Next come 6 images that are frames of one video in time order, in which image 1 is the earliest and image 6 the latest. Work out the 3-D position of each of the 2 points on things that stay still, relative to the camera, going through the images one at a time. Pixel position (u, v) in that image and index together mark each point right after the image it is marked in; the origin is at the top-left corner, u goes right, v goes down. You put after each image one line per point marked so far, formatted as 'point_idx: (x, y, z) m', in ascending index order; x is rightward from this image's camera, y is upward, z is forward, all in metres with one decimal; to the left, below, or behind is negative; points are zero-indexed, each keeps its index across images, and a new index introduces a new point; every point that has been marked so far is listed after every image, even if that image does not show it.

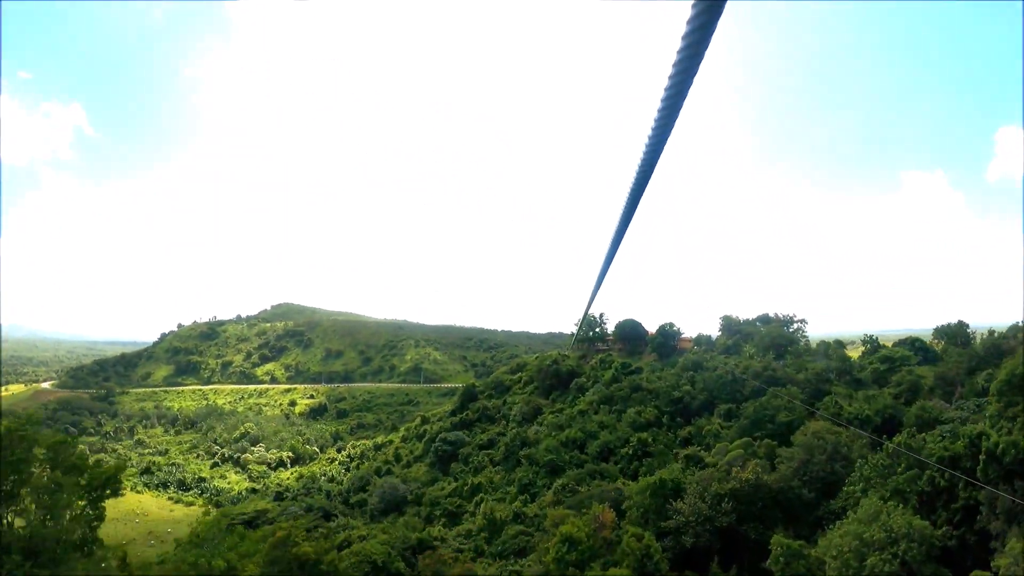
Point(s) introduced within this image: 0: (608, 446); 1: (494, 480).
0: (+2.9, -4.7, +17.1) m
1: (-0.5, -5.8, +17.6) m
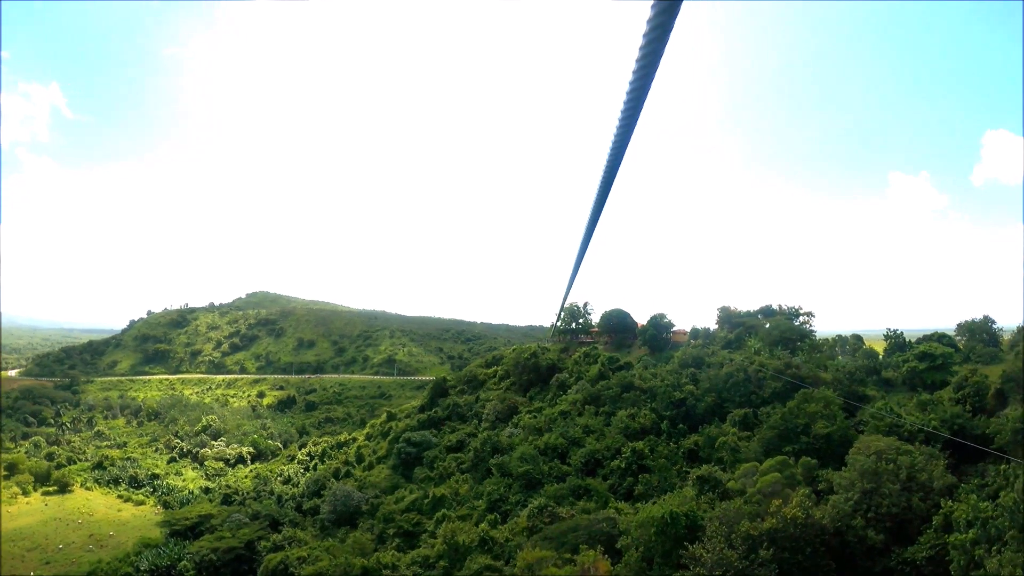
0: (+2.1, -4.2, +14.6) m
1: (-1.3, -5.2, +15.0) m
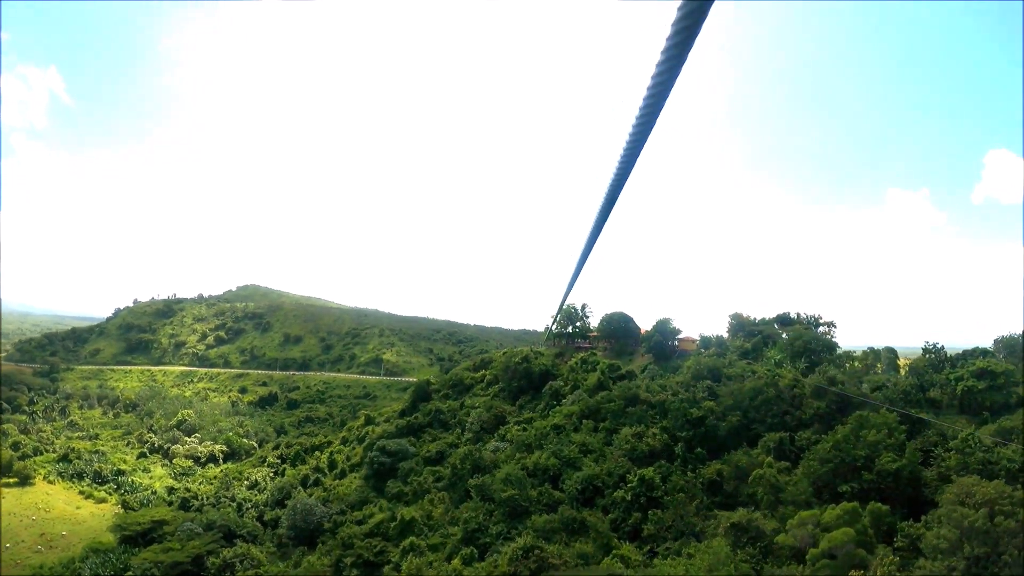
0: (+1.8, -4.1, +12.5) m
1: (-1.7, -5.0, +12.9) m
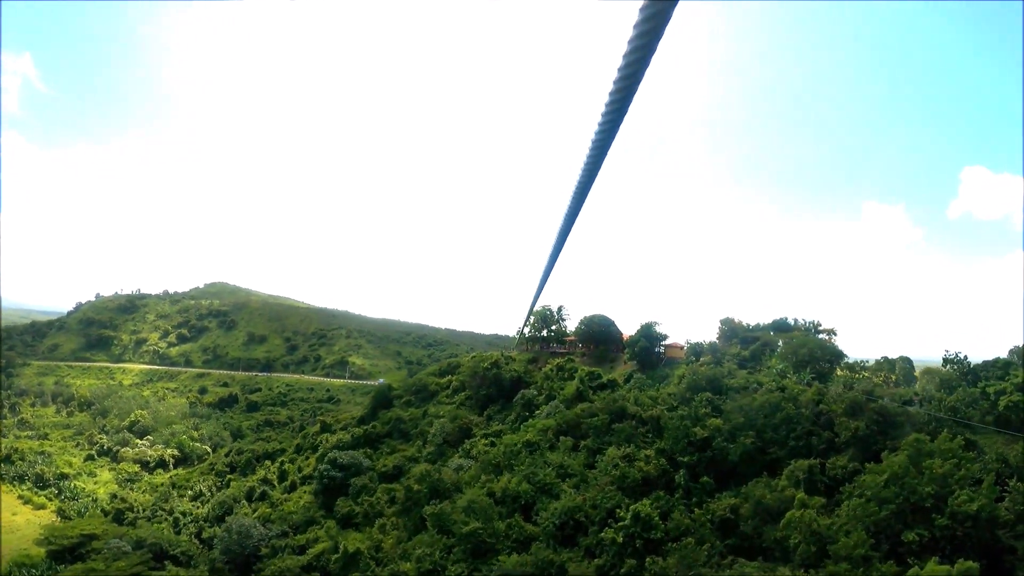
0: (+1.1, -4.0, +10.7) m
1: (-2.3, -4.8, +10.9) m
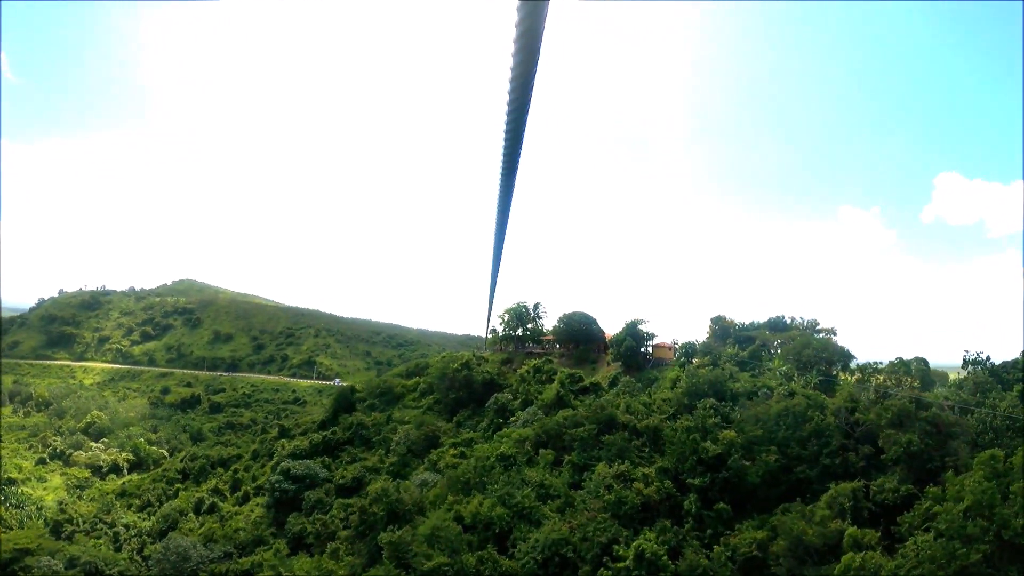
0: (+0.7, -3.8, +9.2) m
1: (-2.8, -4.6, +9.3) m
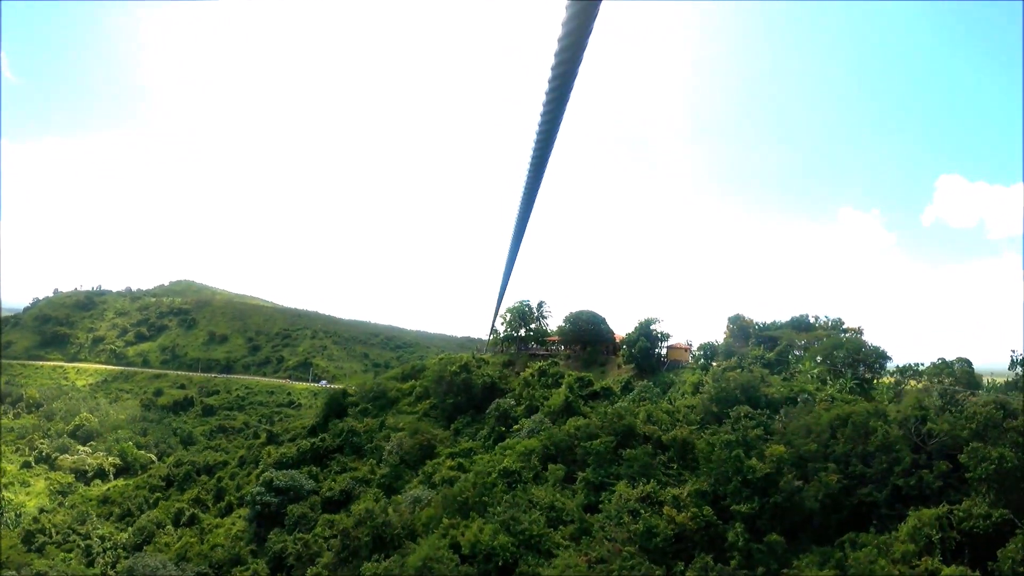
0: (+0.8, -3.7, +8.0) m
1: (-2.7, -4.5, +8.1) m
